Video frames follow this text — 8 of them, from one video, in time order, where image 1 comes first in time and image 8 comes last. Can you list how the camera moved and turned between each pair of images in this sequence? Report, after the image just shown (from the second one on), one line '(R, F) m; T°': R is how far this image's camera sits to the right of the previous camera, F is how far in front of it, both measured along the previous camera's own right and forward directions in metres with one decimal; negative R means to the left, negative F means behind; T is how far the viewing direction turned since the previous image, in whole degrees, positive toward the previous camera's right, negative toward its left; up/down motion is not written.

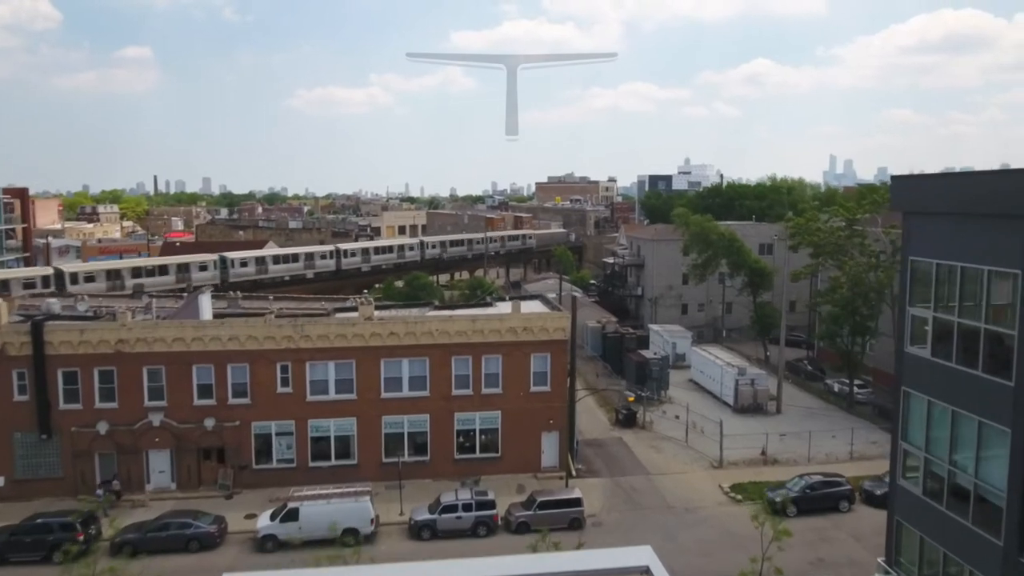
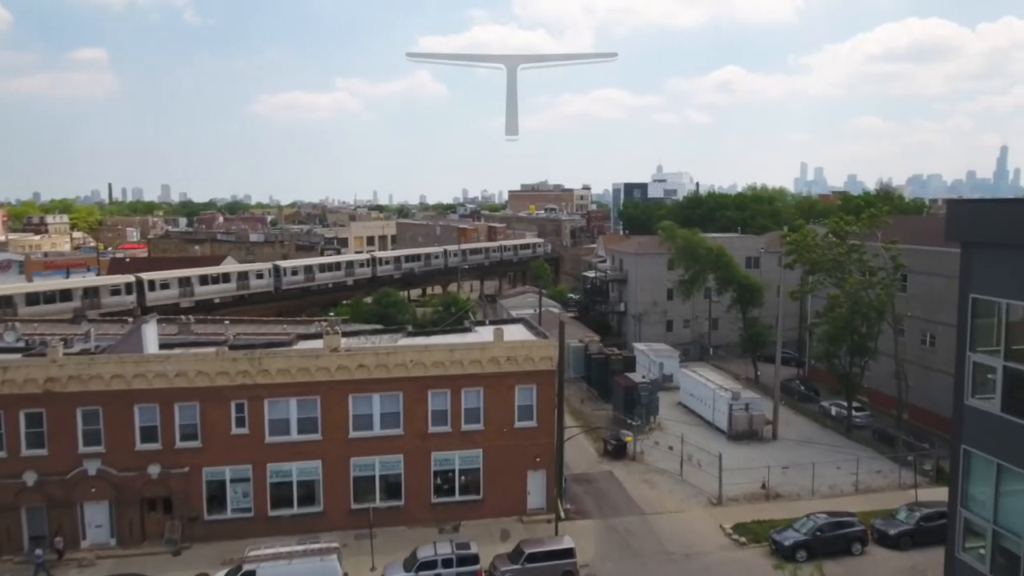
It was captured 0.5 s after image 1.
(-0.4, +2.4) m; +2°
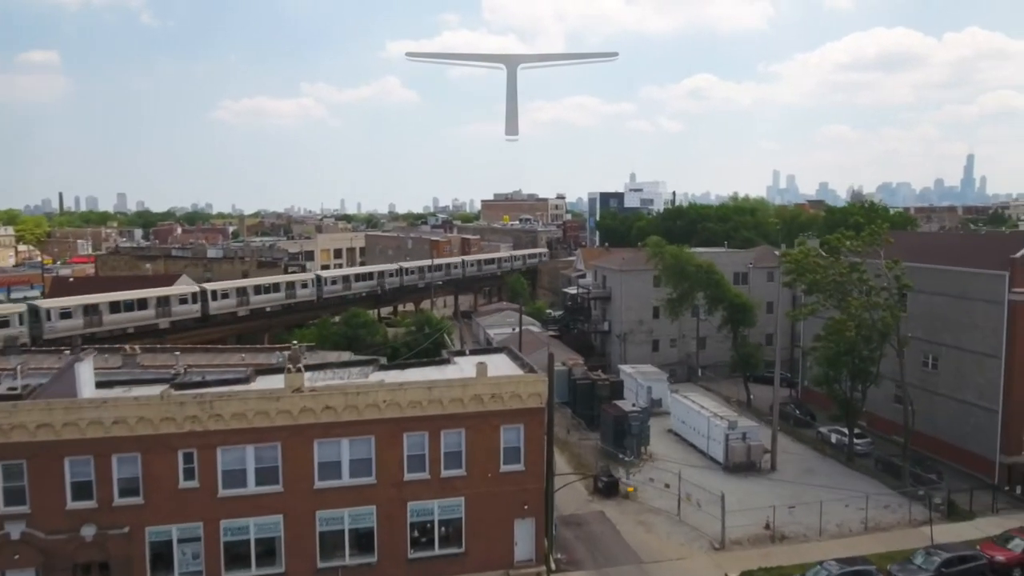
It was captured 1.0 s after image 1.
(-0.4, +2.4) m; +2°
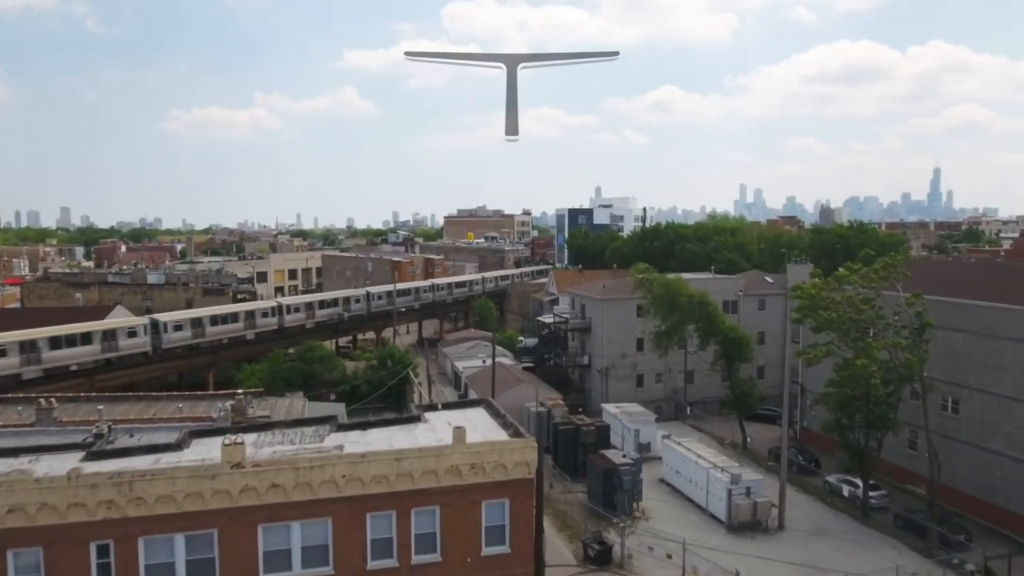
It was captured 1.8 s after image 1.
(-0.5, +3.2) m; +3°
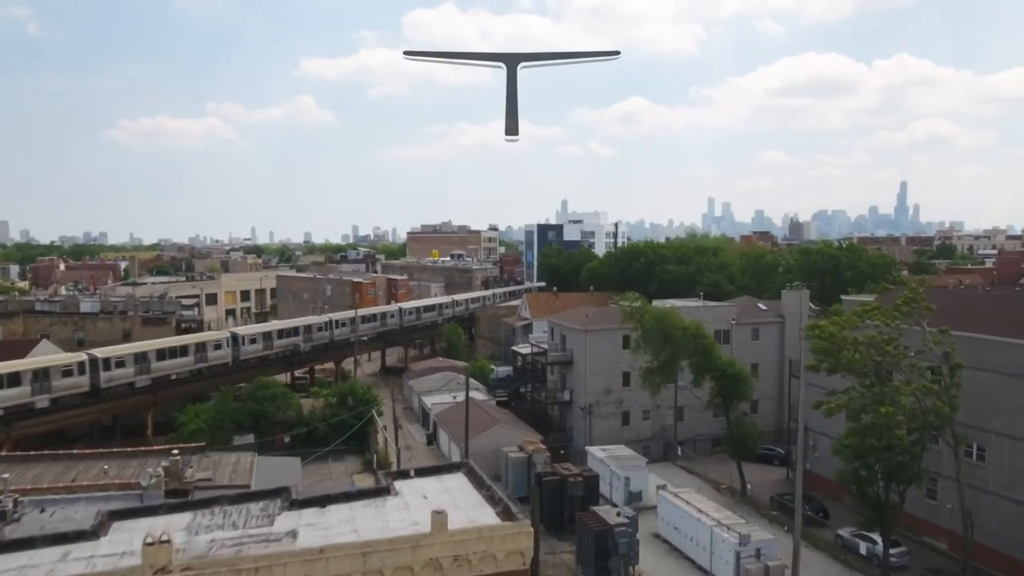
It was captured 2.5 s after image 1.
(-0.6, +3.0) m; +3°
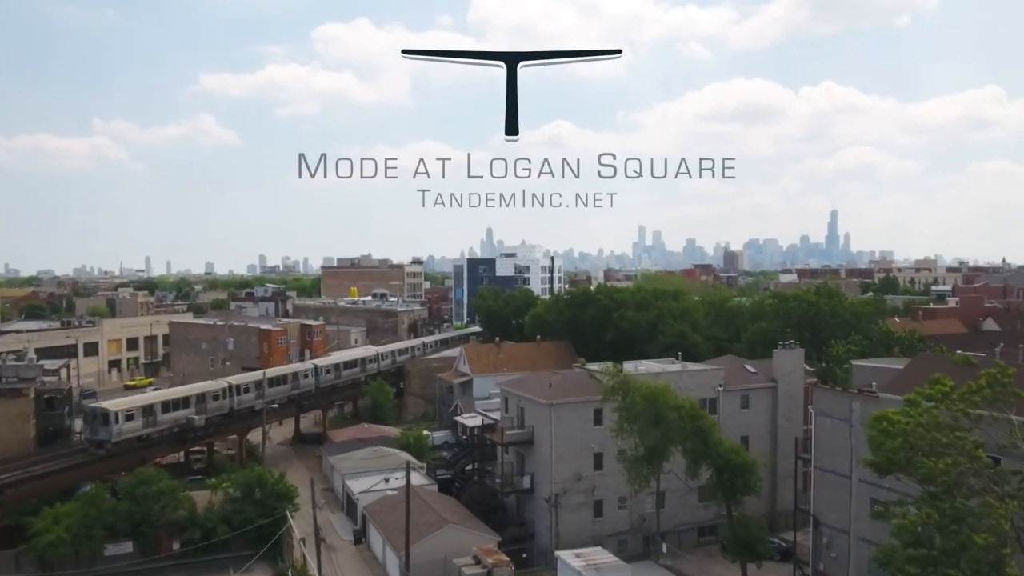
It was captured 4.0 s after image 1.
(-1.2, +5.6) m; +7°
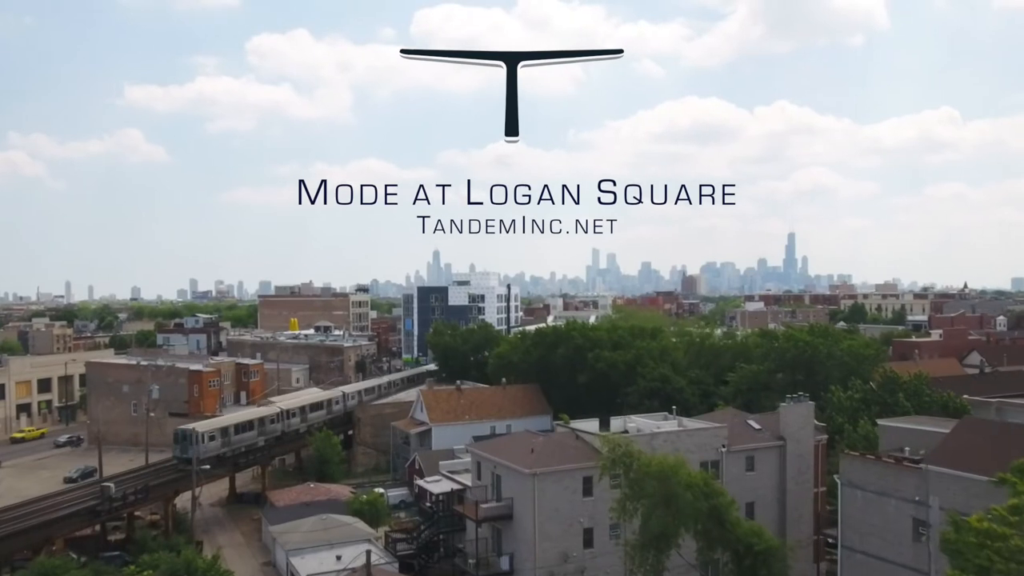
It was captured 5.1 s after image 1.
(-1.0, +3.7) m; +4°
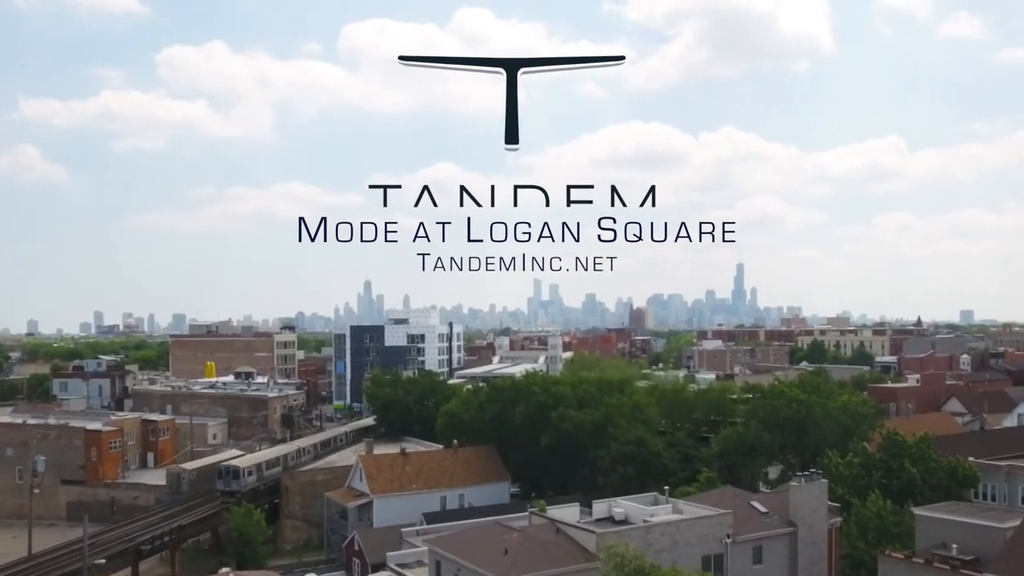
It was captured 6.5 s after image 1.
(-1.0, +4.0) m; +5°
